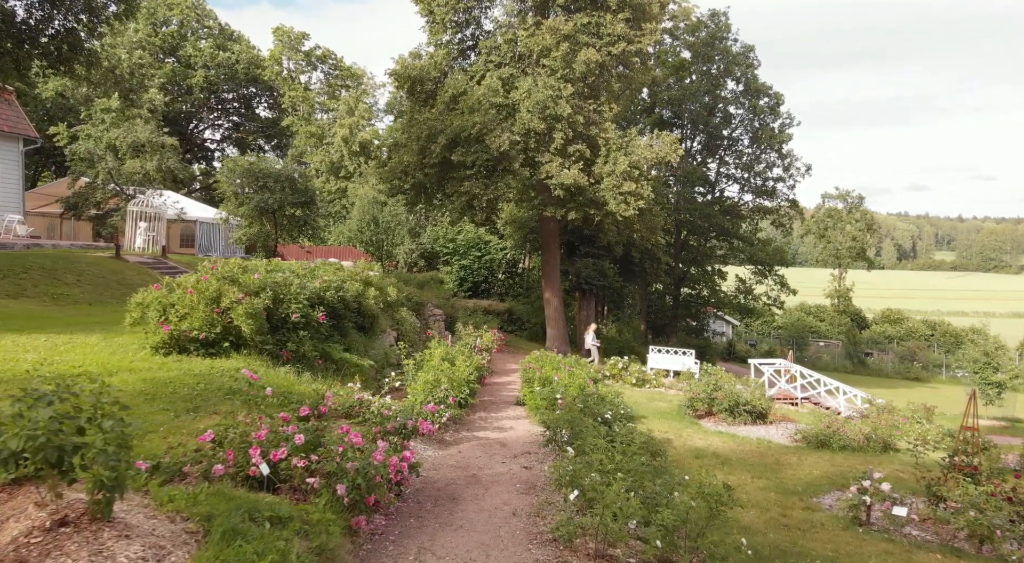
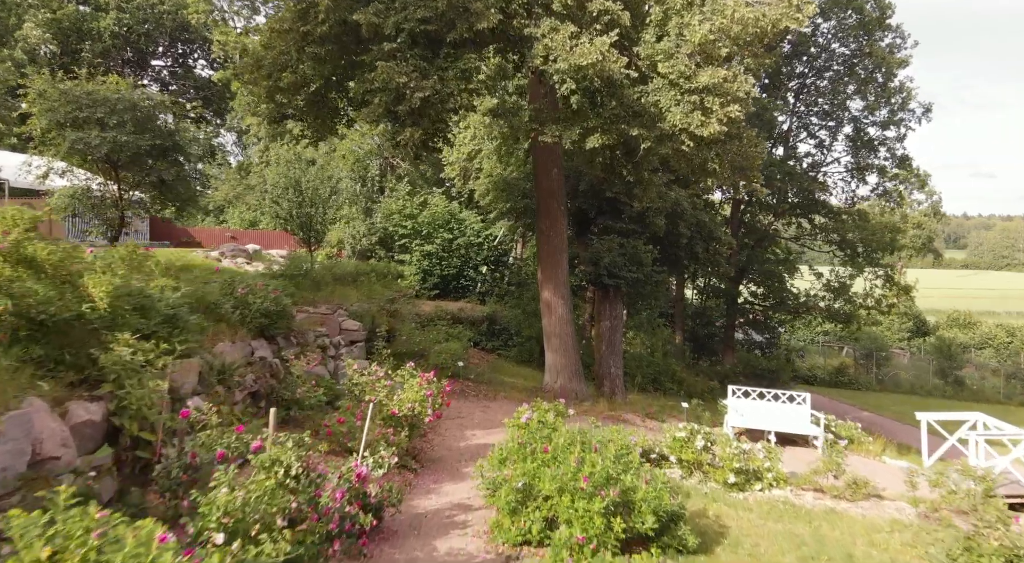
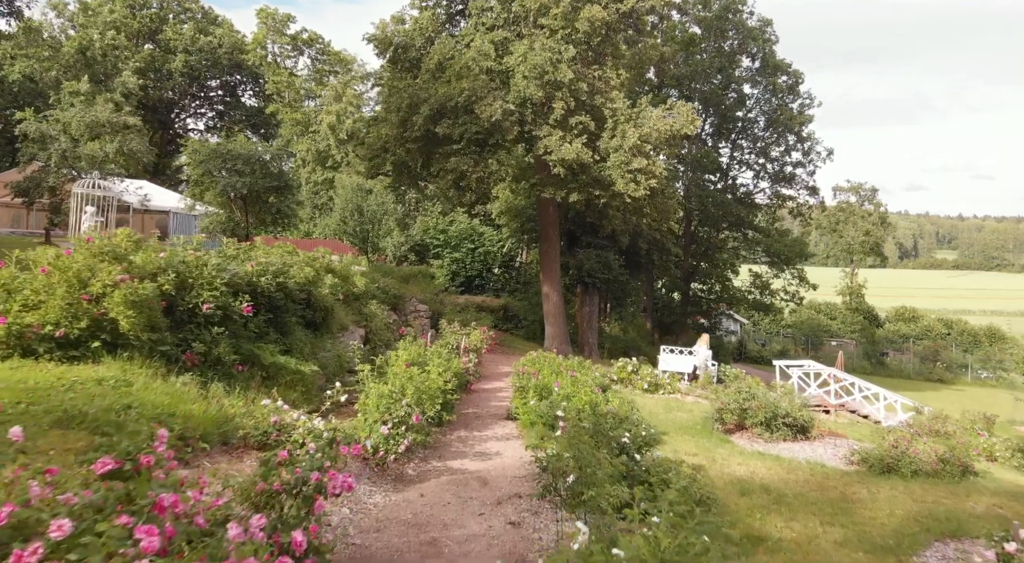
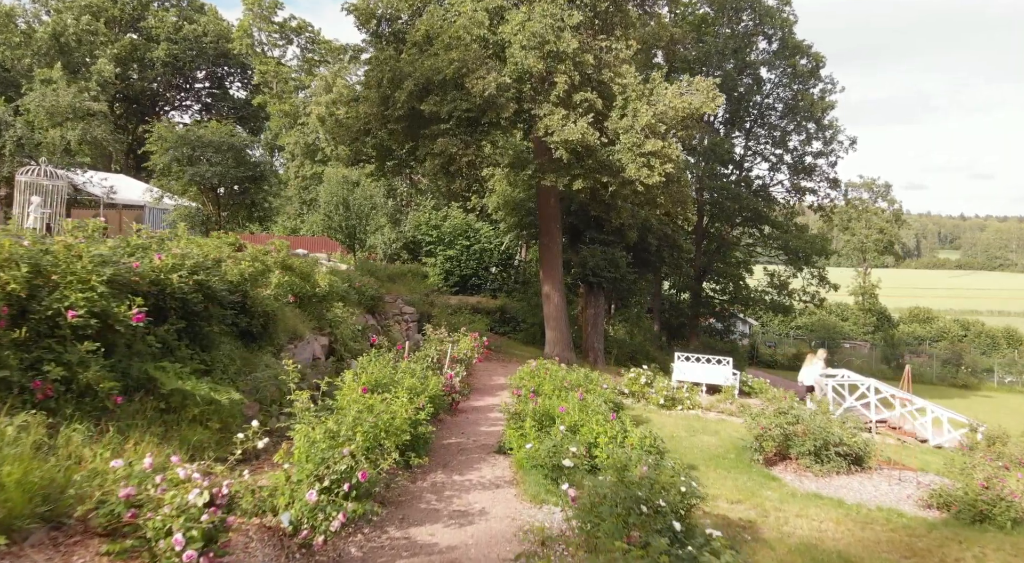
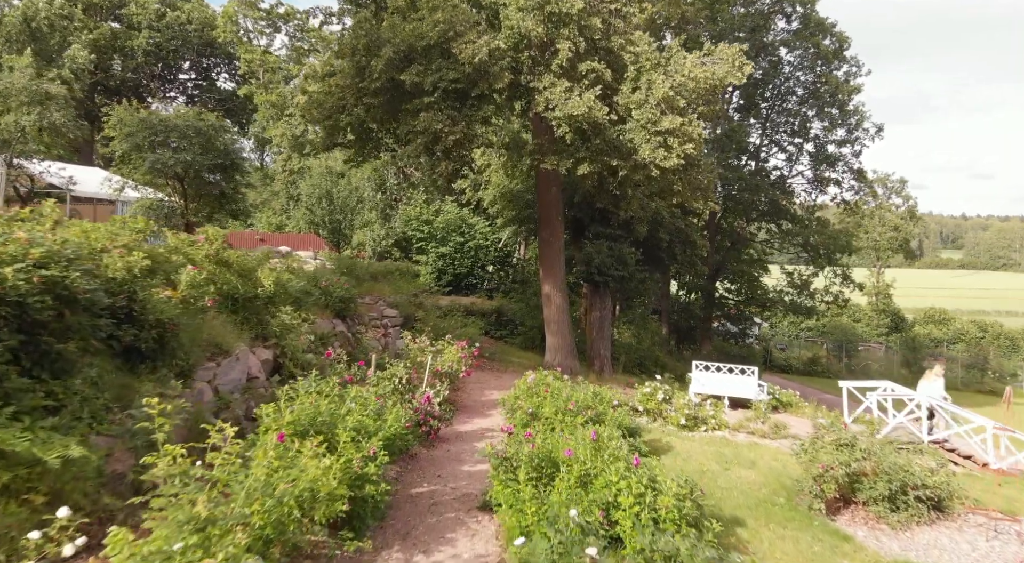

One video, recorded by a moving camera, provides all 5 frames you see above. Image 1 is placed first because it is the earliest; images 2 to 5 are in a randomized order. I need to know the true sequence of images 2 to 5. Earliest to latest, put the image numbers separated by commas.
3, 4, 5, 2
